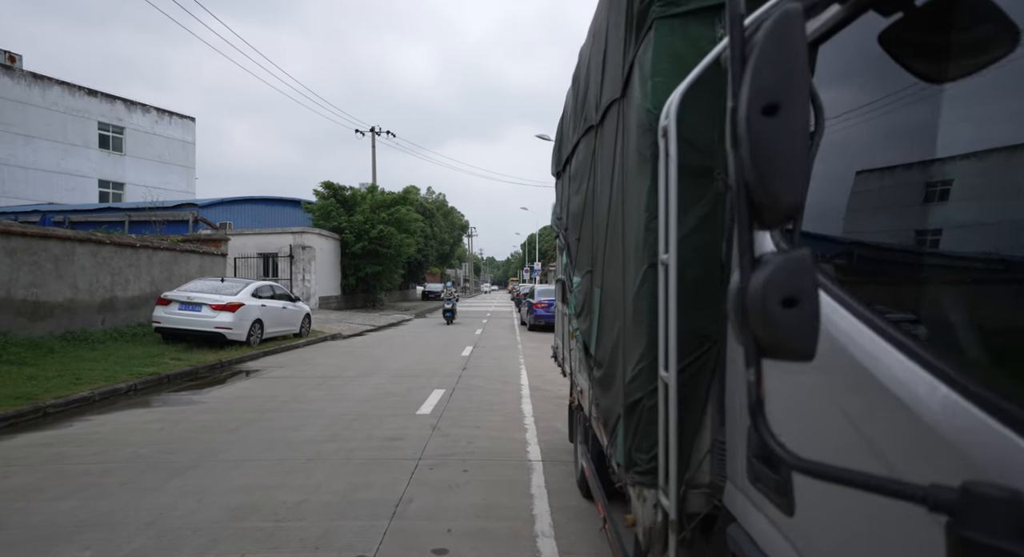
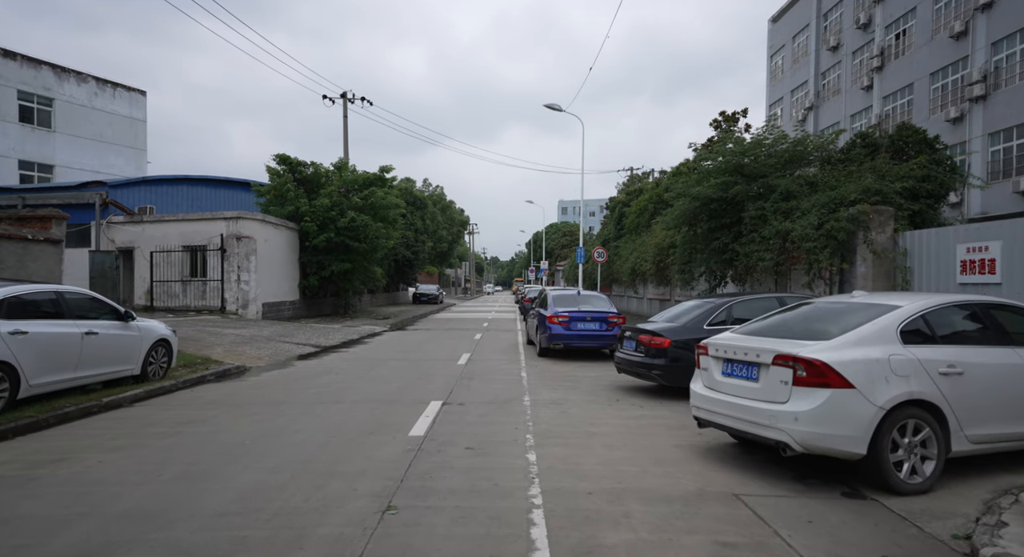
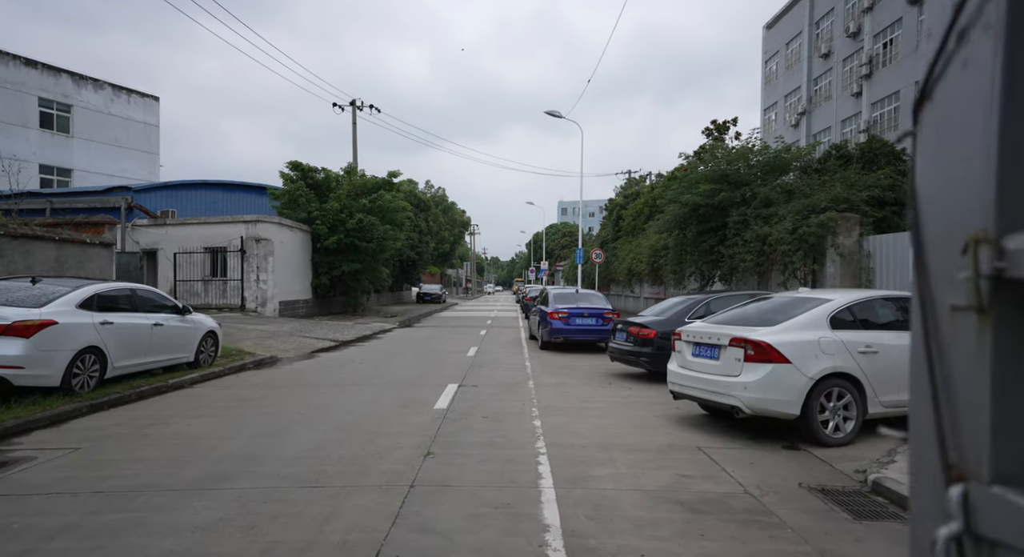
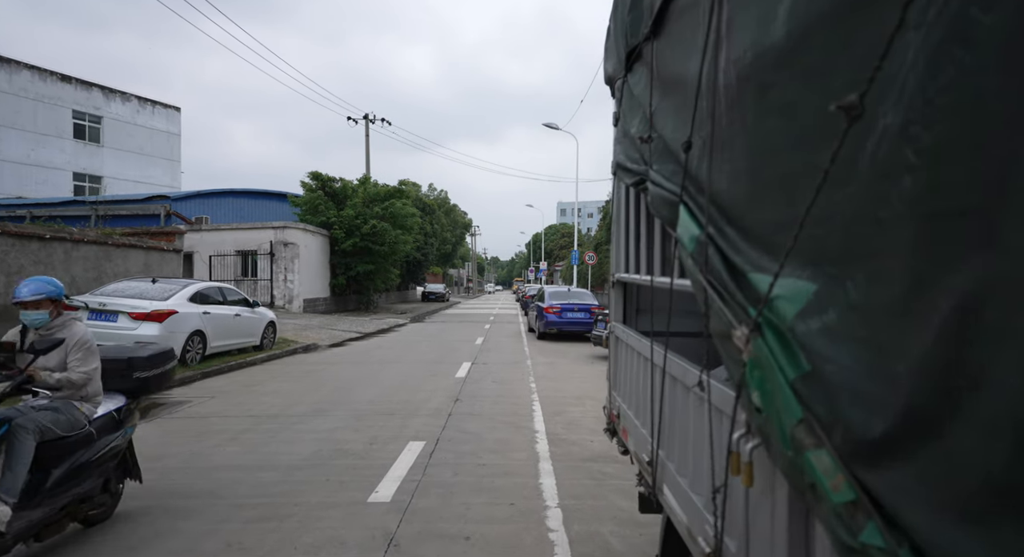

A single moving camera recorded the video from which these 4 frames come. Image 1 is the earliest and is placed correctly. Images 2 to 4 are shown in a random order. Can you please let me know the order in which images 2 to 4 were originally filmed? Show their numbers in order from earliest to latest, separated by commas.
4, 3, 2
